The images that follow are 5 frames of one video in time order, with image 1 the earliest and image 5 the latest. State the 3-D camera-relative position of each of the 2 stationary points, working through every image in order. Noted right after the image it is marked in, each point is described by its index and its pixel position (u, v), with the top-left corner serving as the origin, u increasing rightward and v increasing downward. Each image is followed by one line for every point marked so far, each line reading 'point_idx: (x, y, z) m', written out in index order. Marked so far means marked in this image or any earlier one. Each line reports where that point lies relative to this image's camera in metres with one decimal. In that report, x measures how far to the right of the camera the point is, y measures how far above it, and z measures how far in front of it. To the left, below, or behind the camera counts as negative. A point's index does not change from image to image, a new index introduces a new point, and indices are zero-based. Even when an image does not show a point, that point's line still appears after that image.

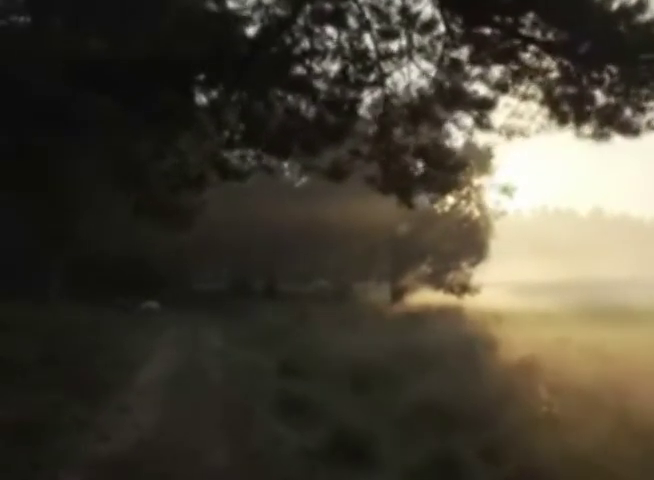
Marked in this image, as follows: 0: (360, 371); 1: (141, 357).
0: (+0.6, -2.0, +18.2) m
1: (-2.8, -1.7, +18.2) m
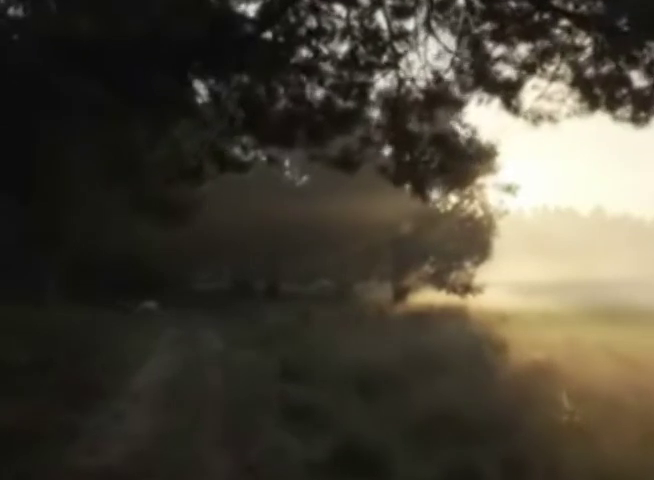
0: (+0.6, -2.0, +17.9) m
1: (-2.8, -1.7, +17.8) m
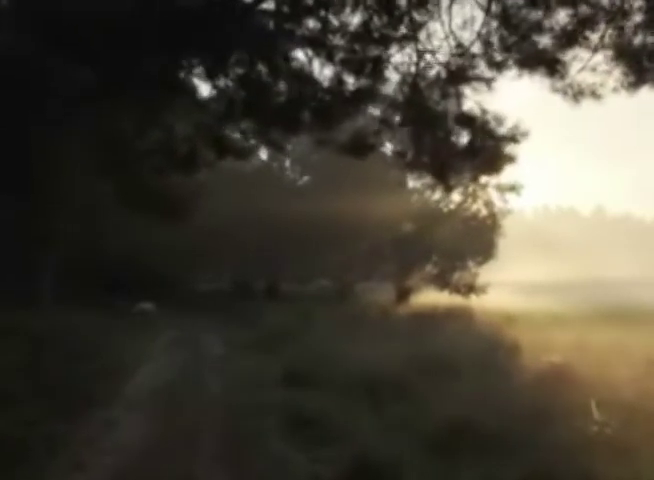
0: (+0.6, -2.0, +17.3) m
1: (-2.8, -1.7, +17.3) m
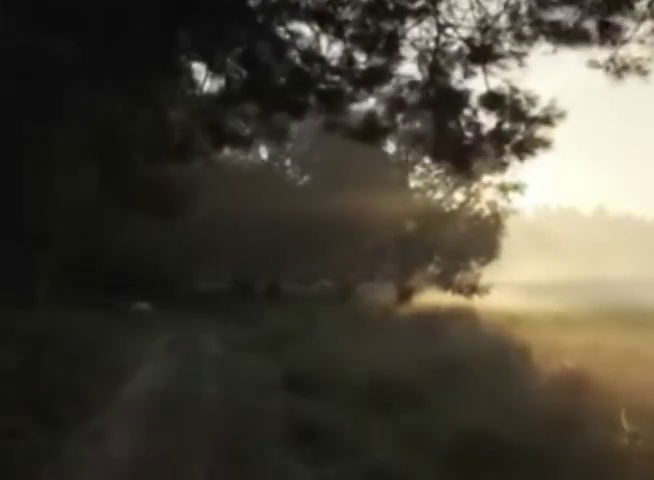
0: (+0.6, -2.0, +16.8) m
1: (-2.8, -1.7, +16.8) m
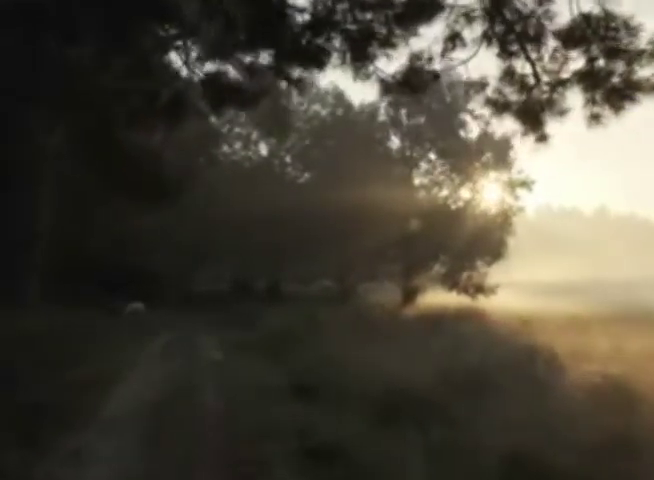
0: (+0.7, -1.9, +15.9) m
1: (-2.7, -1.7, +15.9) m
